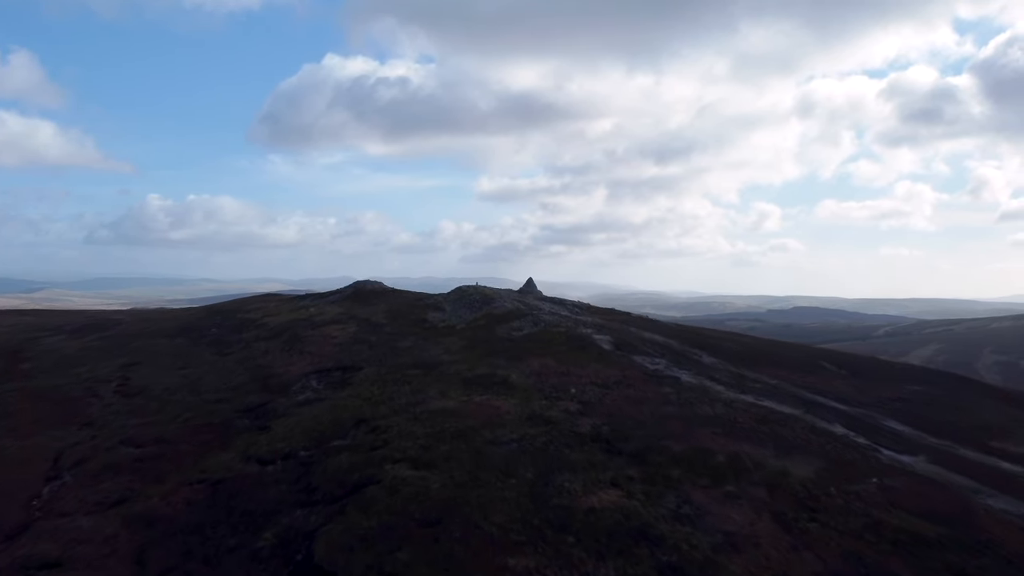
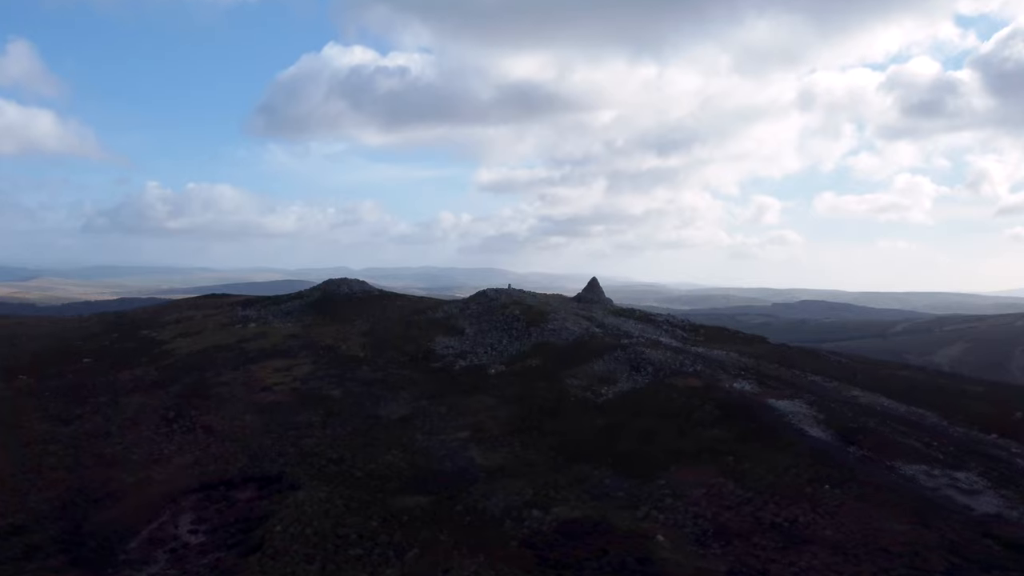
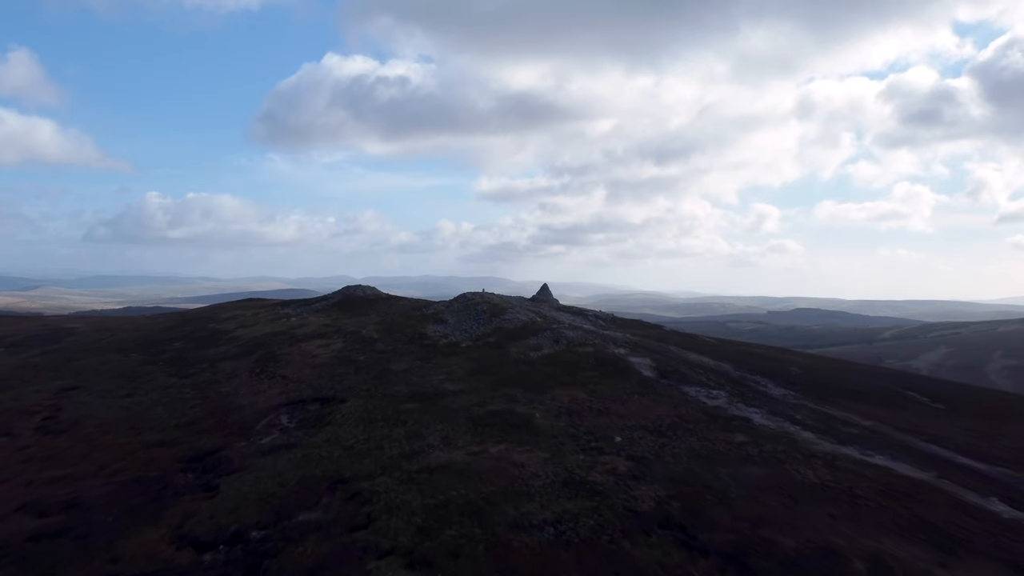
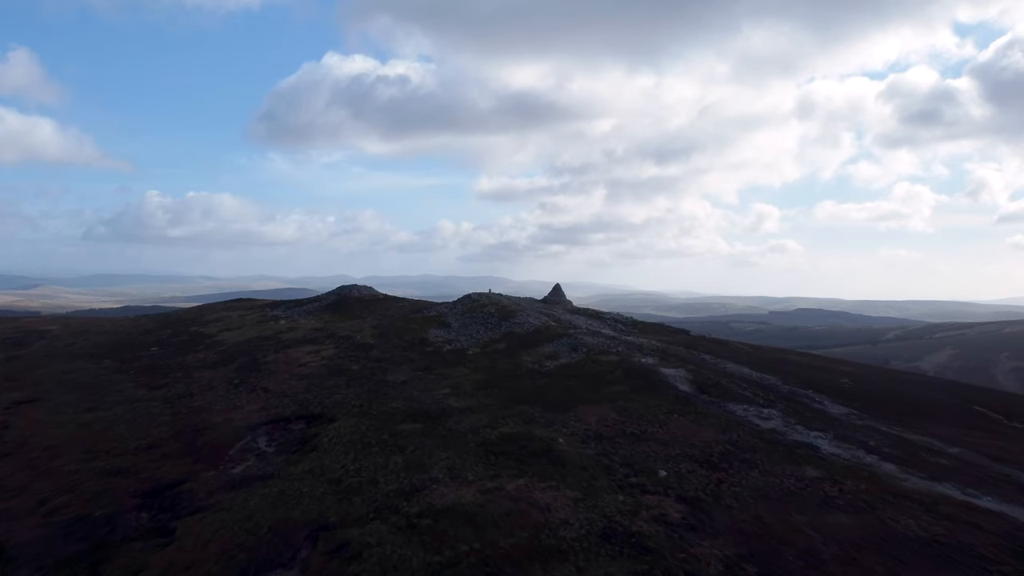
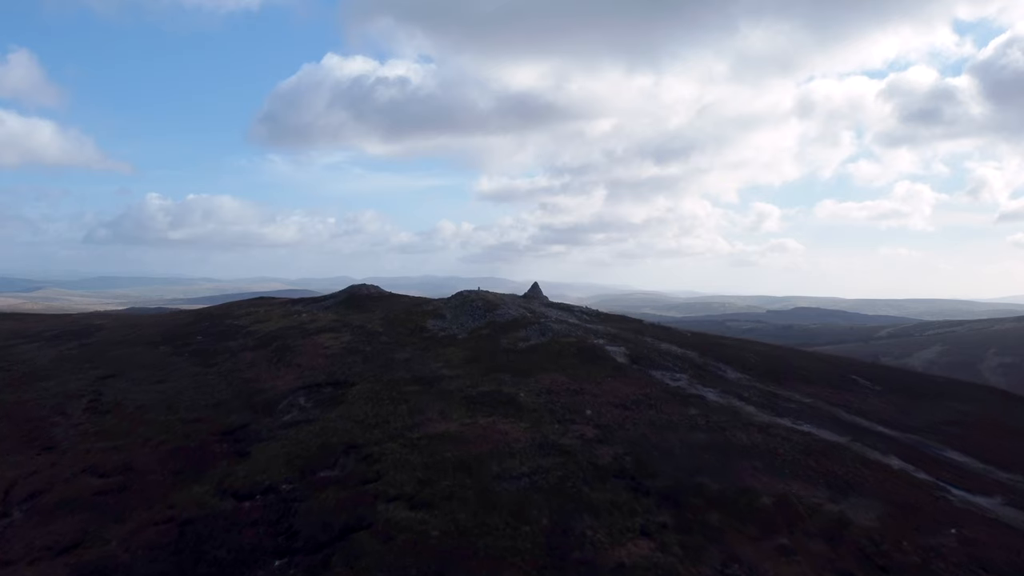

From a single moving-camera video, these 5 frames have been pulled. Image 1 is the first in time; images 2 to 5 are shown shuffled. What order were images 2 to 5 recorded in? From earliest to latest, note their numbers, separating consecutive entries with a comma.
5, 3, 4, 2
